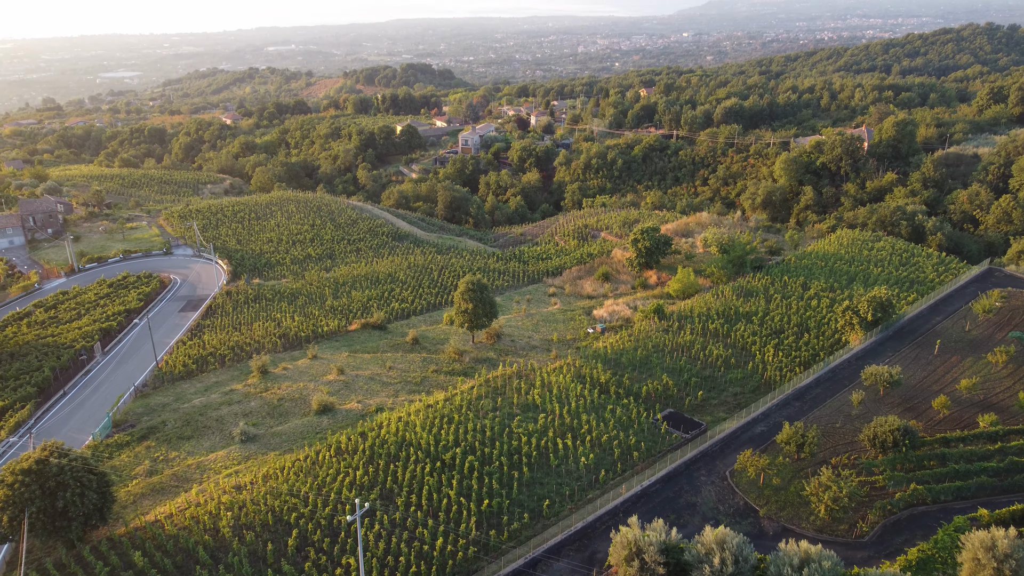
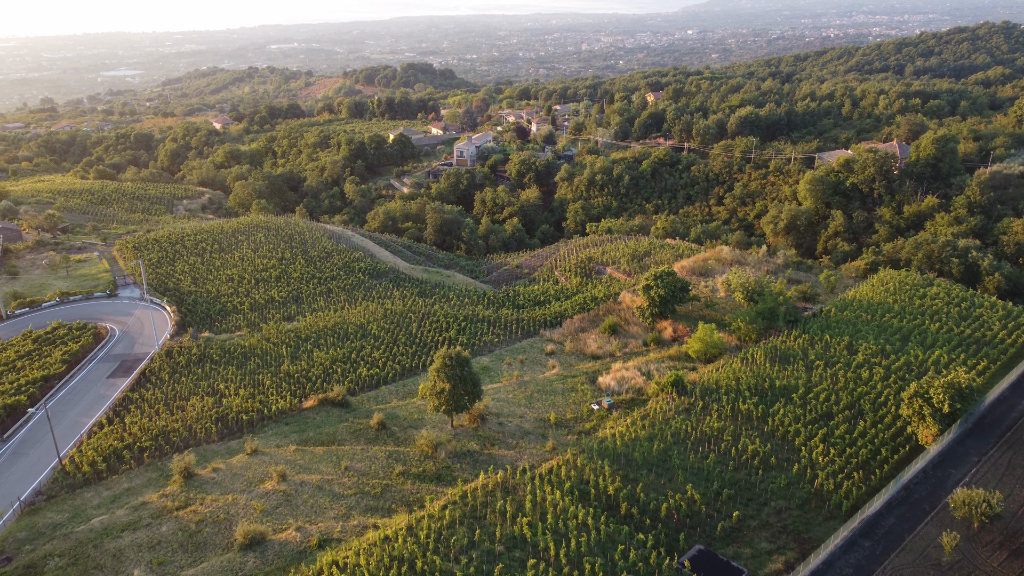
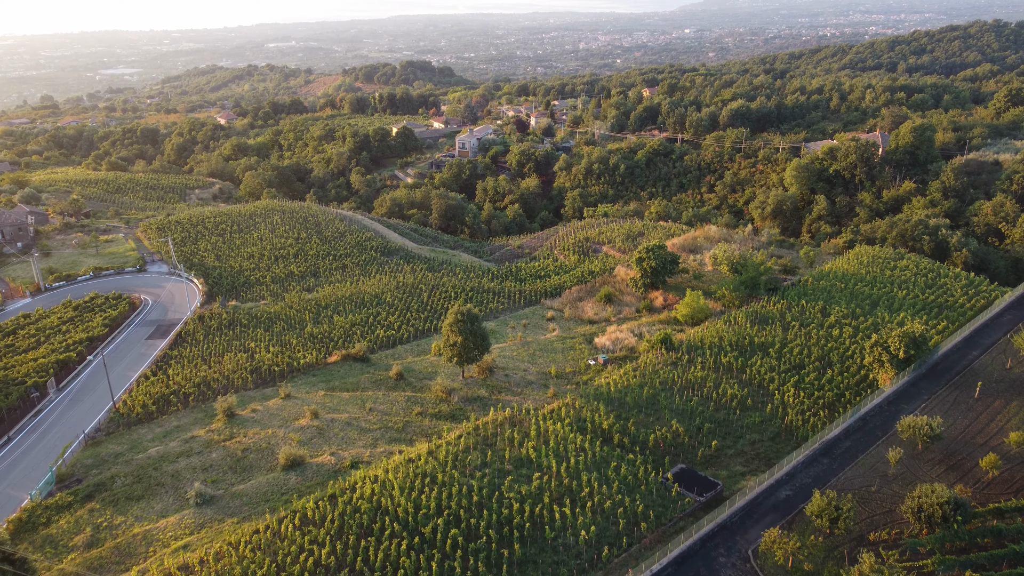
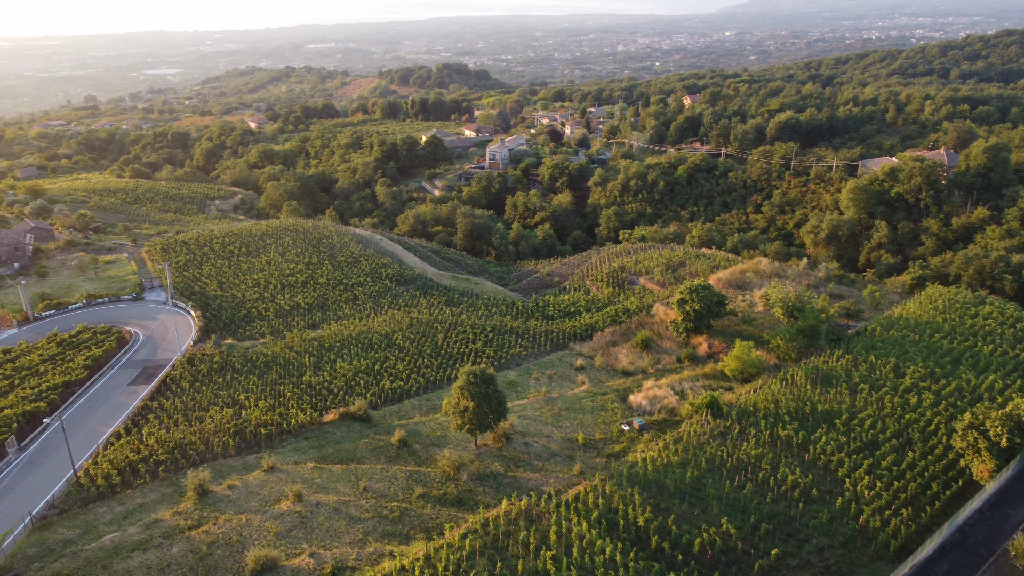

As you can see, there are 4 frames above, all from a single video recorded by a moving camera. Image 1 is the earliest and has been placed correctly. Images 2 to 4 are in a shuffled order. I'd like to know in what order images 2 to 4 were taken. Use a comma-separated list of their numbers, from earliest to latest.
3, 2, 4
